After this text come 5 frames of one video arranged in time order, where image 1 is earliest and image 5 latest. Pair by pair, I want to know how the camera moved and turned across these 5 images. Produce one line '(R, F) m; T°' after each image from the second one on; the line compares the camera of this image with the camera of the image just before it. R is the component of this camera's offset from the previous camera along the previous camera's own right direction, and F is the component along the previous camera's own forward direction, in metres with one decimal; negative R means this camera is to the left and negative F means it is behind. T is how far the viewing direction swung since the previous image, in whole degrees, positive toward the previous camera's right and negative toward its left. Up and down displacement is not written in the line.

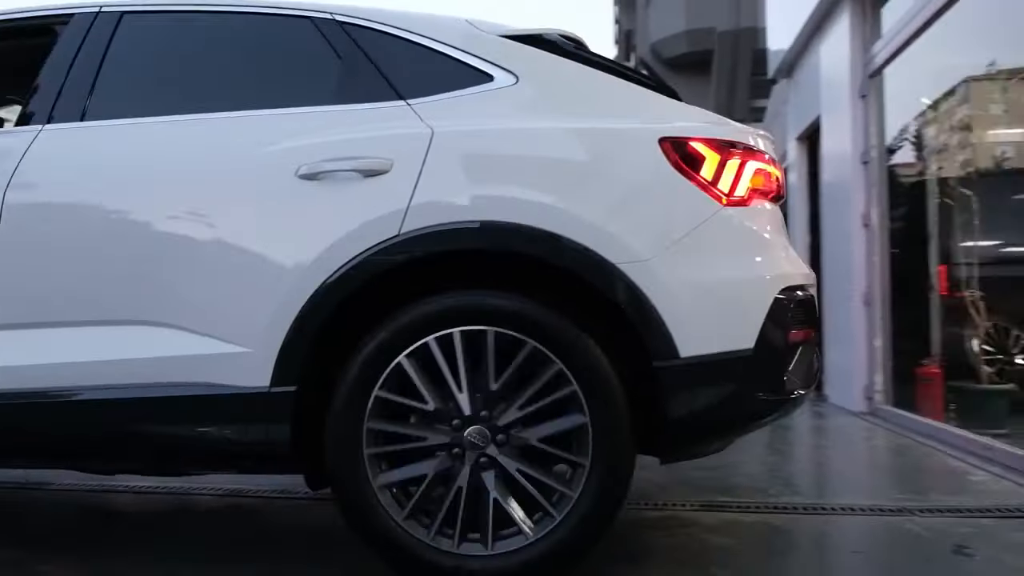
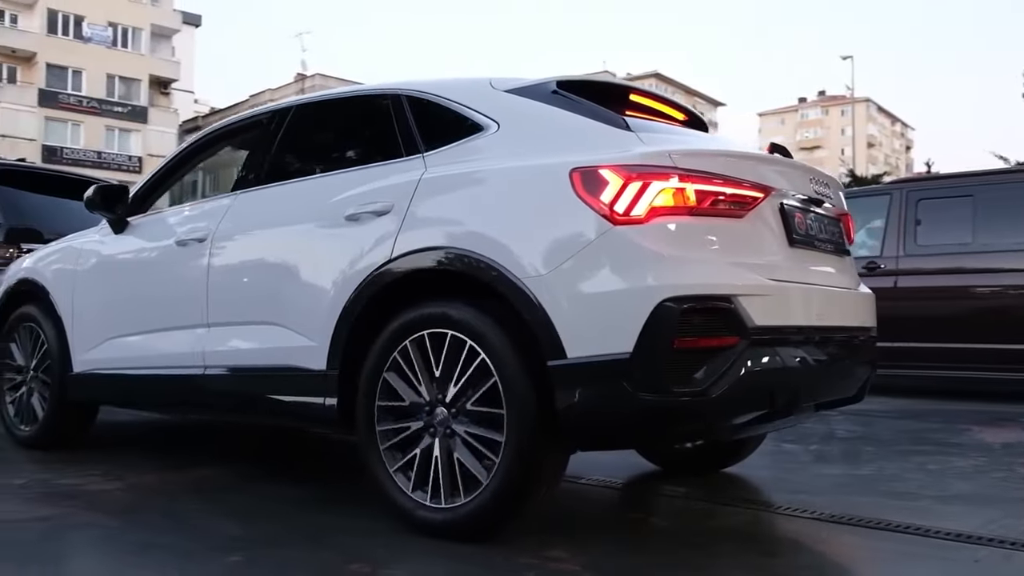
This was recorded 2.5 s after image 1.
(+1.8, -0.1) m; -32°
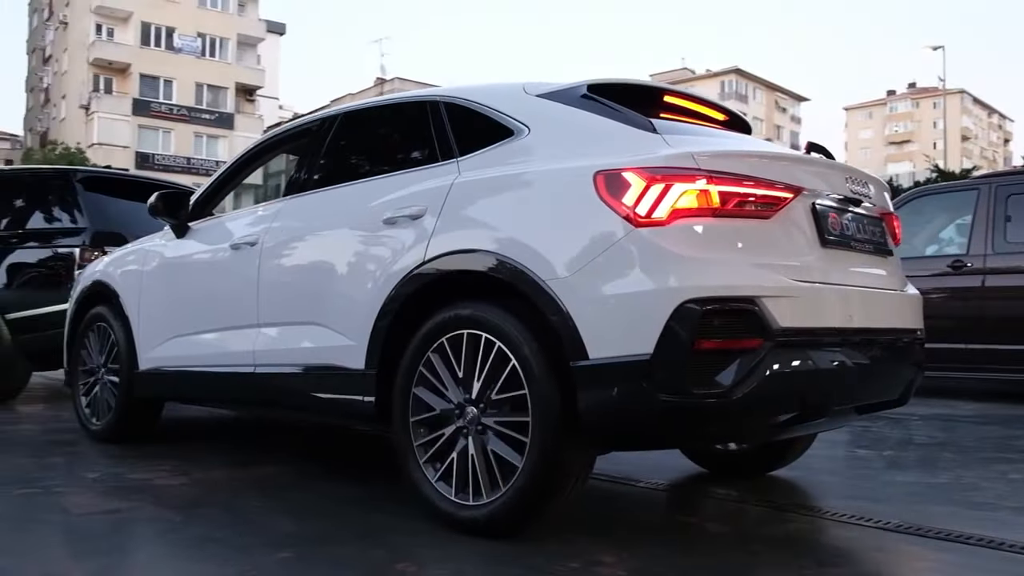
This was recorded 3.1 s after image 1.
(+0.2, 0.0) m; -5°
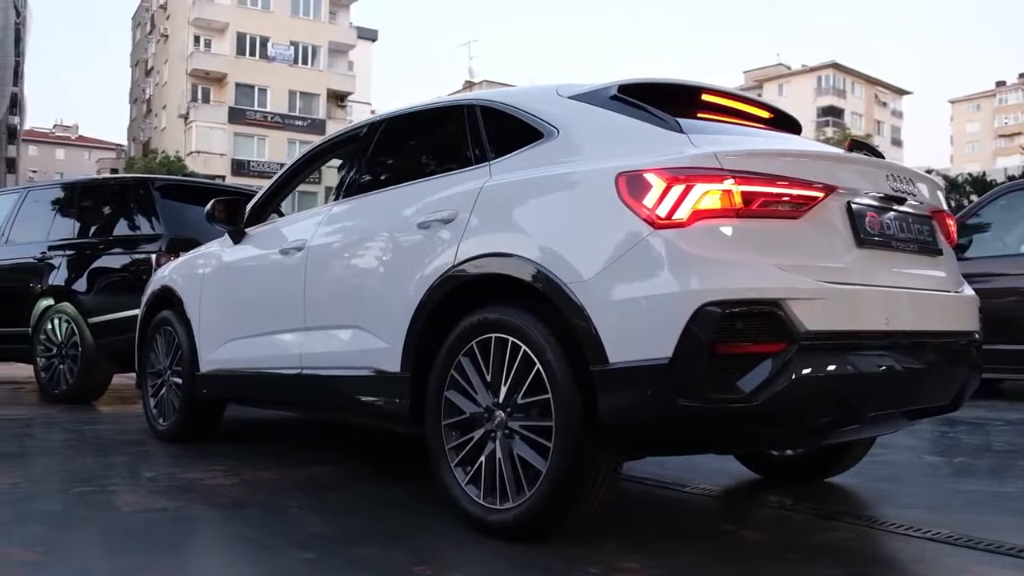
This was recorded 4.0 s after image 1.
(+0.2, 0.0) m; -5°
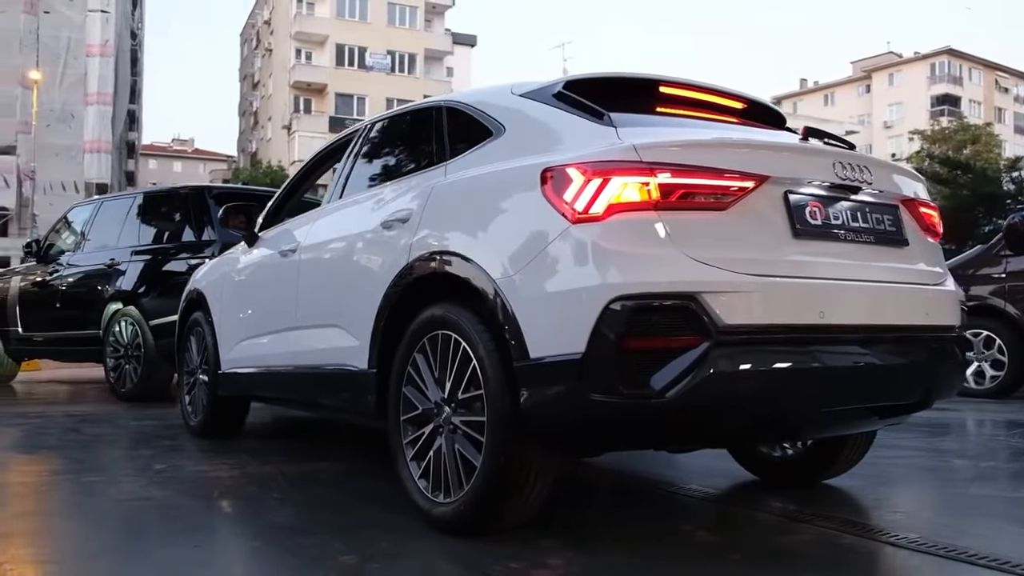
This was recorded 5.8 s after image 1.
(+0.6, 0.0) m; -6°
